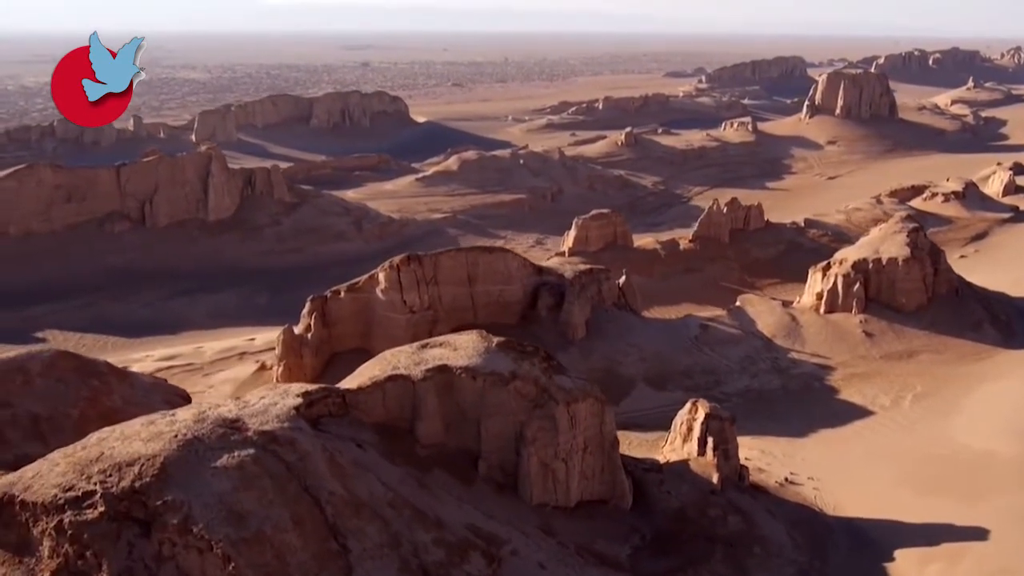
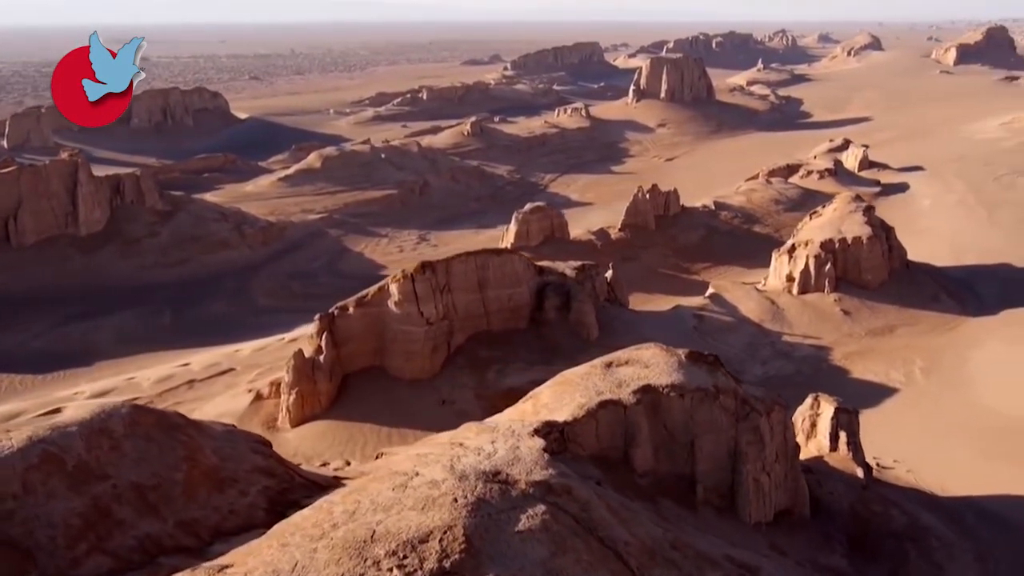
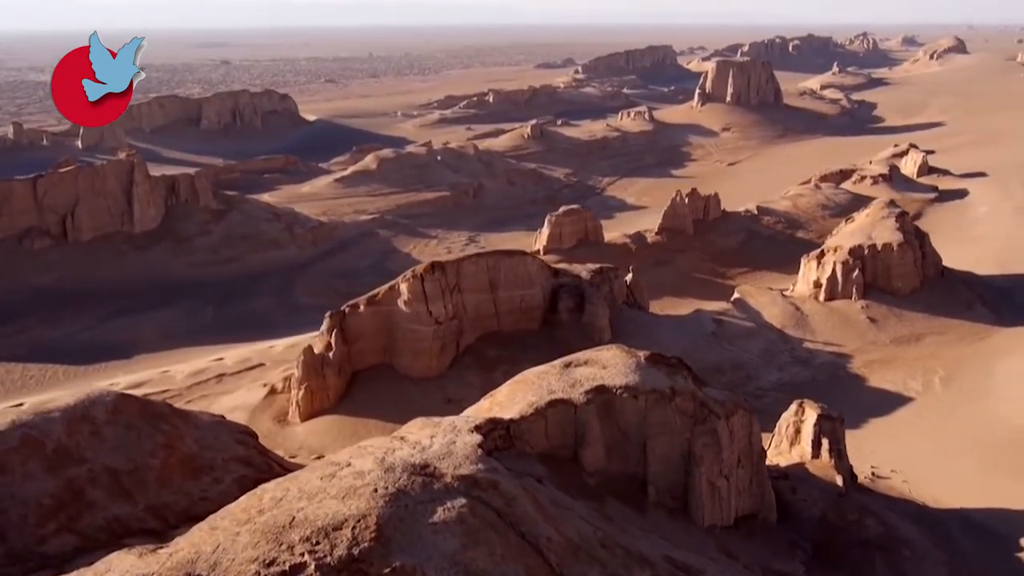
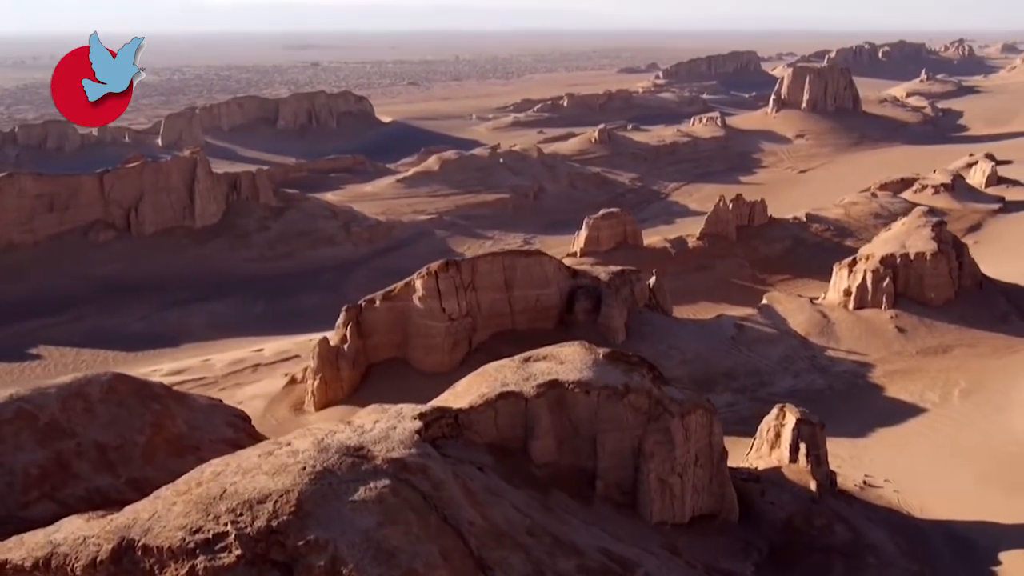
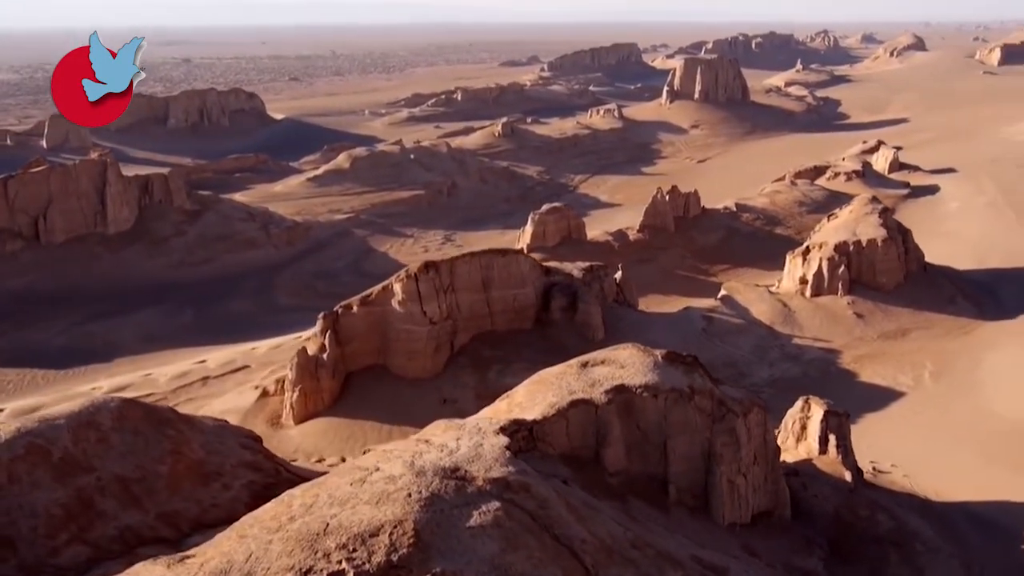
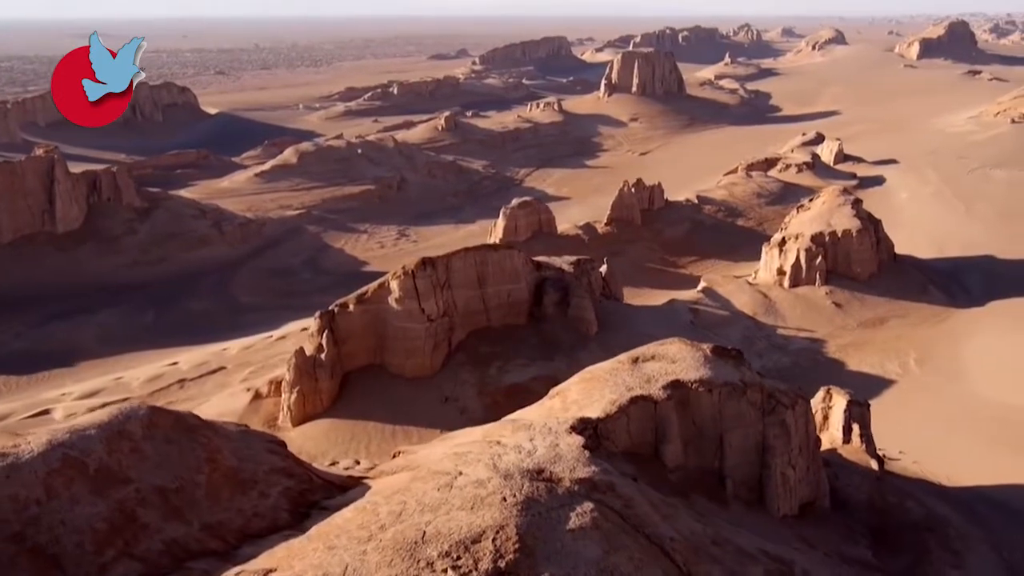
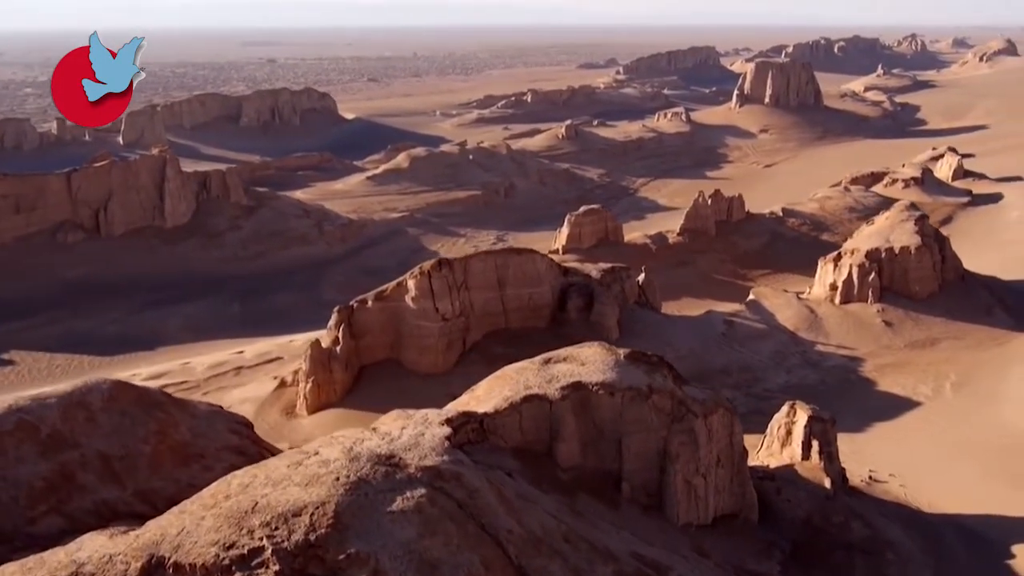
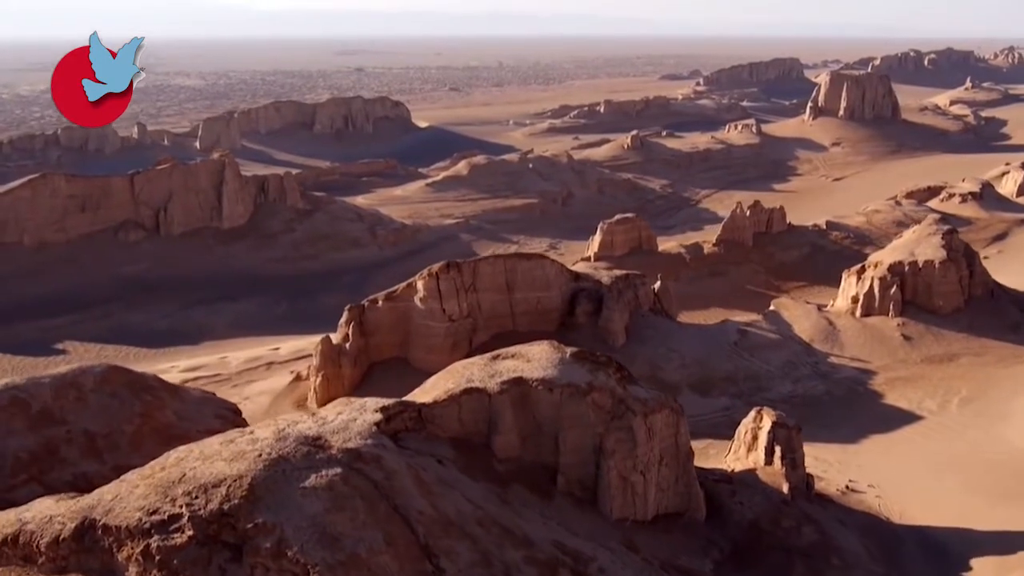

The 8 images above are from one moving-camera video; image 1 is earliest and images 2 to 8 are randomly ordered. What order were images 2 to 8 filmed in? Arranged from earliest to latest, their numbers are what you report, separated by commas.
8, 4, 7, 3, 5, 2, 6
